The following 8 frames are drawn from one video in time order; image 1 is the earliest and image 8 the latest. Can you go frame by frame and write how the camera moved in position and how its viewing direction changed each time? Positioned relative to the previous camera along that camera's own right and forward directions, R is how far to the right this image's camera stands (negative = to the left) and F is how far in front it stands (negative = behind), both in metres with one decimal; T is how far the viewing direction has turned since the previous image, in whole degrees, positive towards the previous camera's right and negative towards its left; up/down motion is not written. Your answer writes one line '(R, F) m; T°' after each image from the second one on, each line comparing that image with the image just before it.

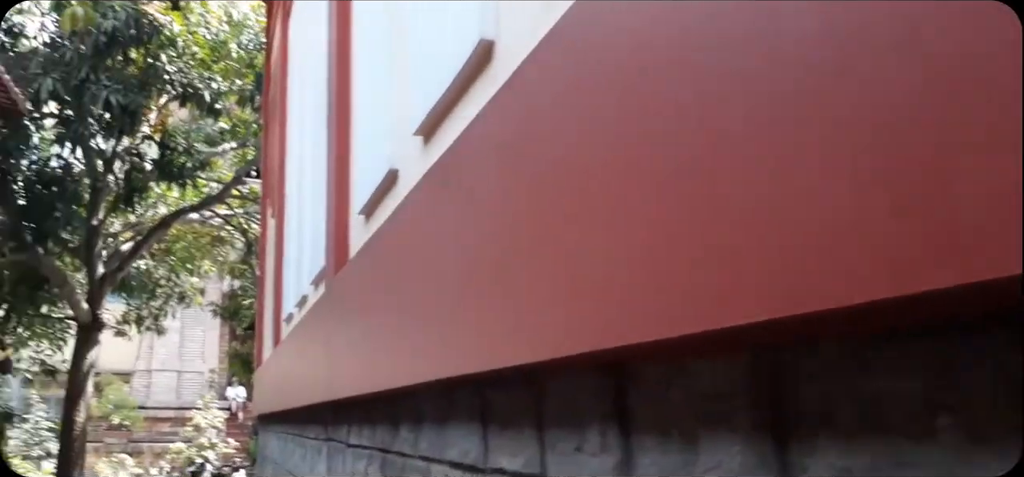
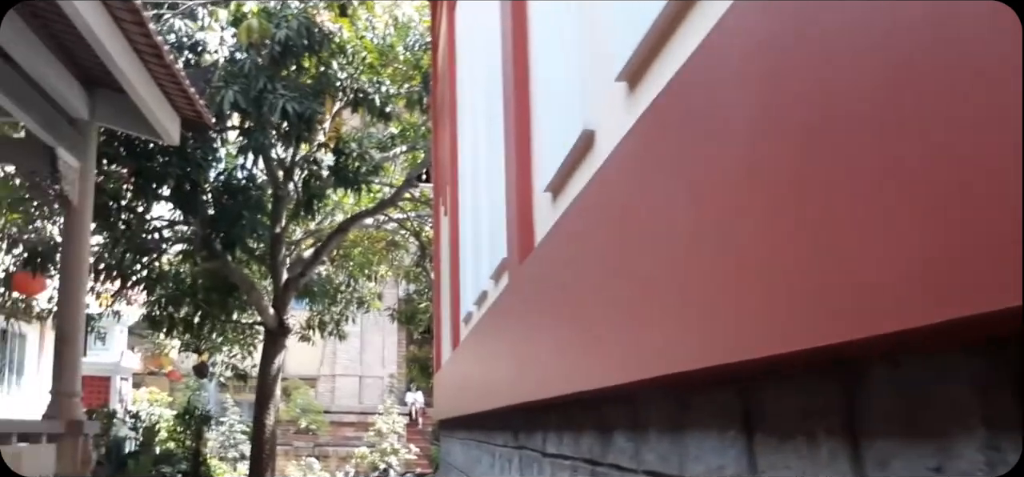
(-0.1, +0.3) m; -10°
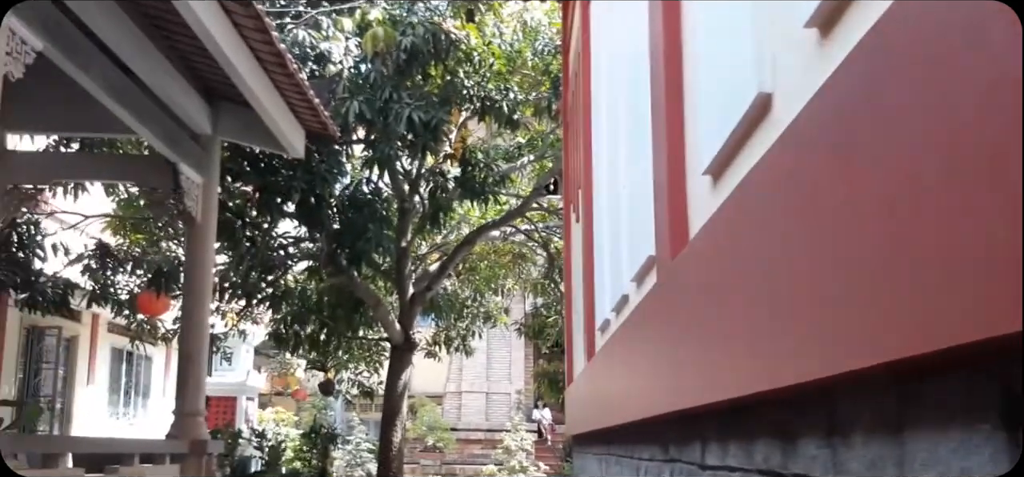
(-0.1, +0.4) m; -7°
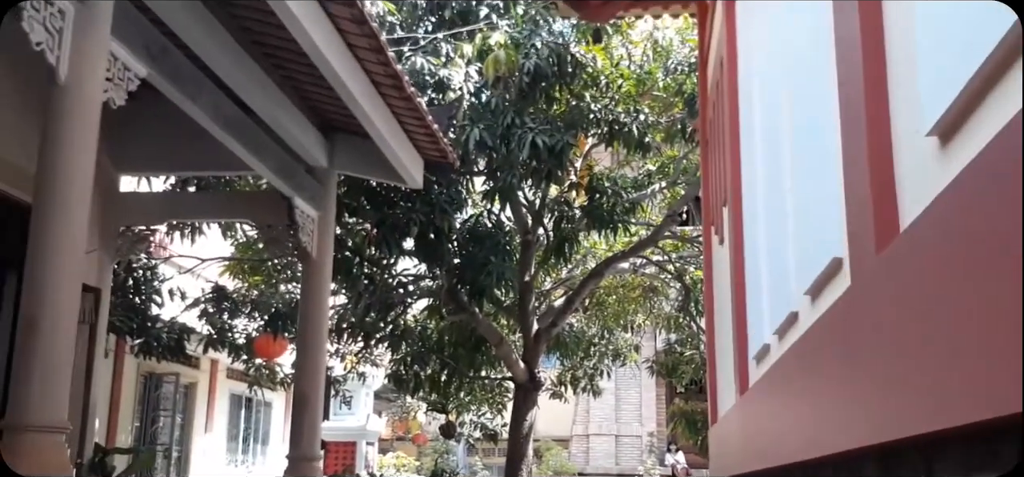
(-0.1, +0.5) m; -7°
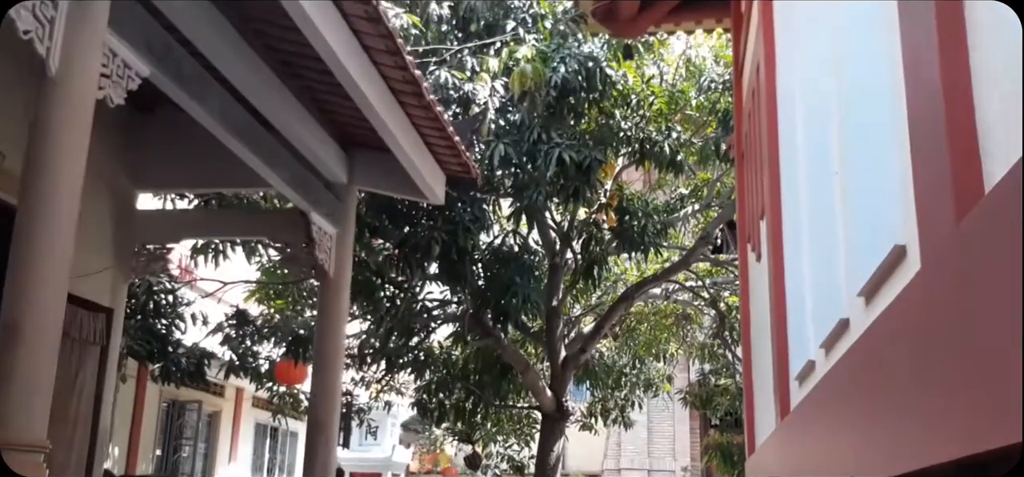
(0.0, +0.2) m; -2°
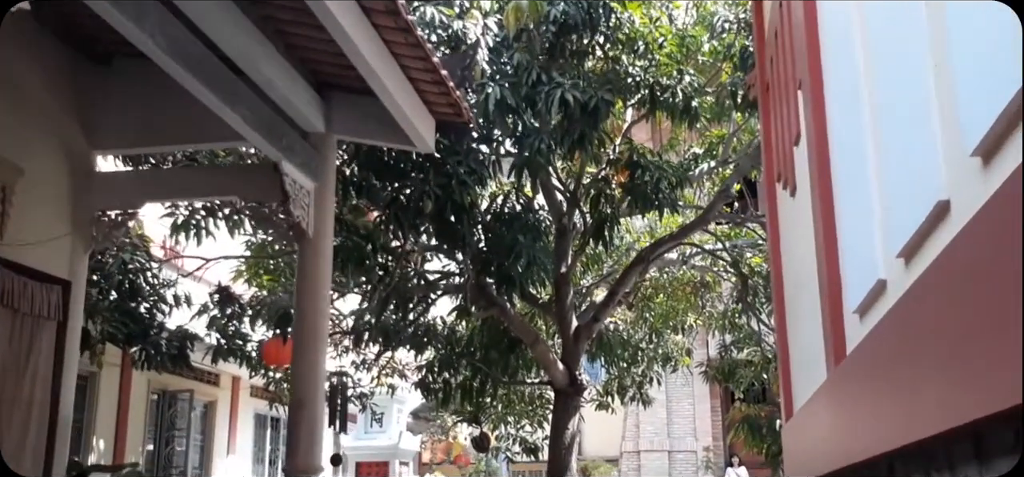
(0.0, +0.5) m; -1°
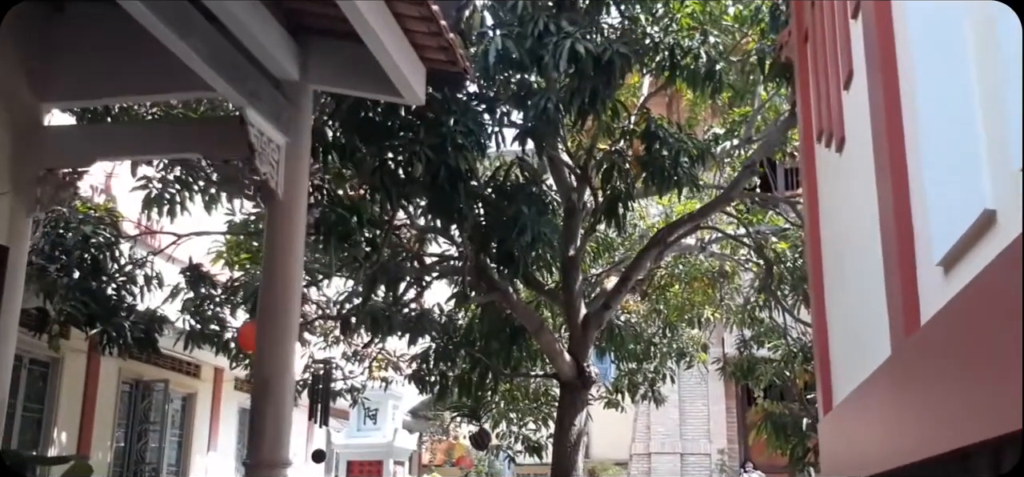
(0.0, +0.6) m; 0°
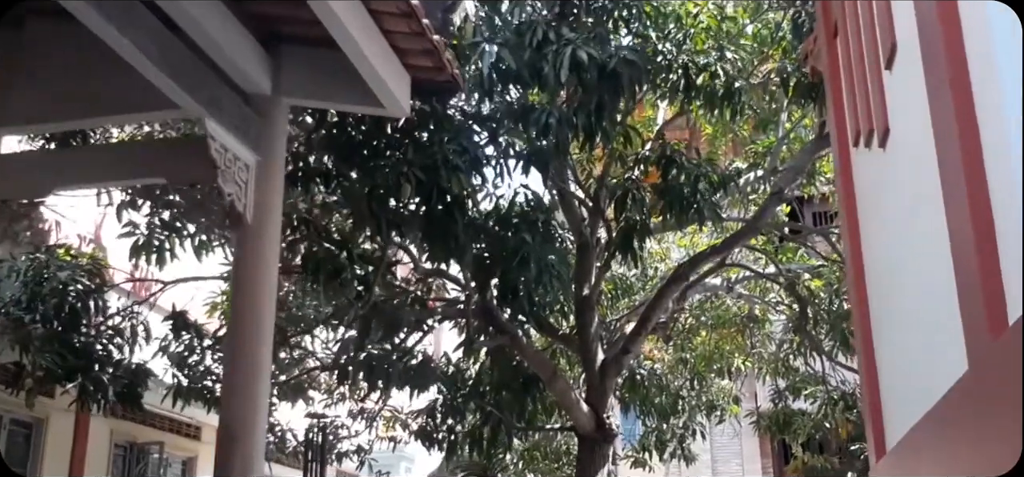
(+0.1, +0.4) m; -2°
